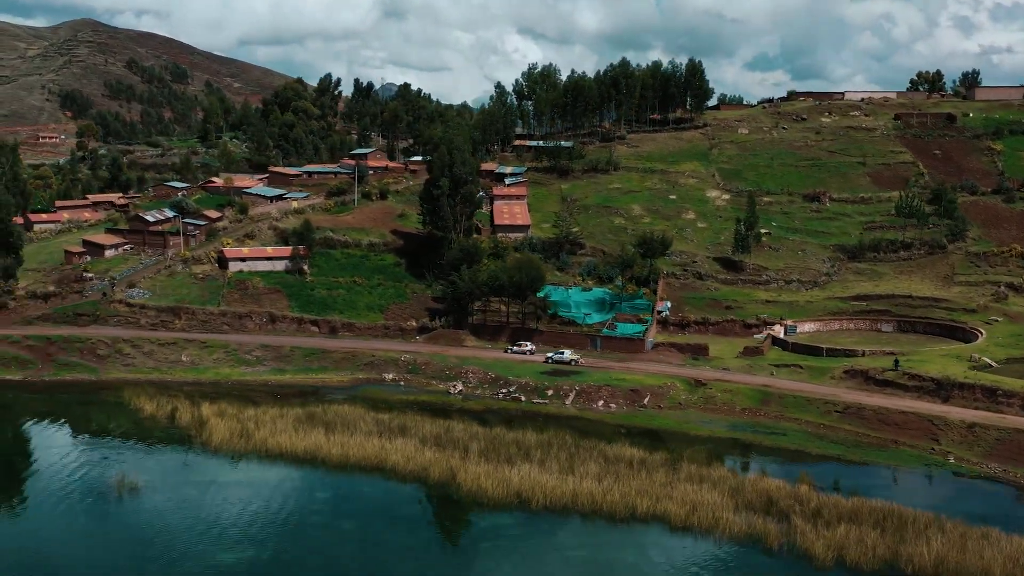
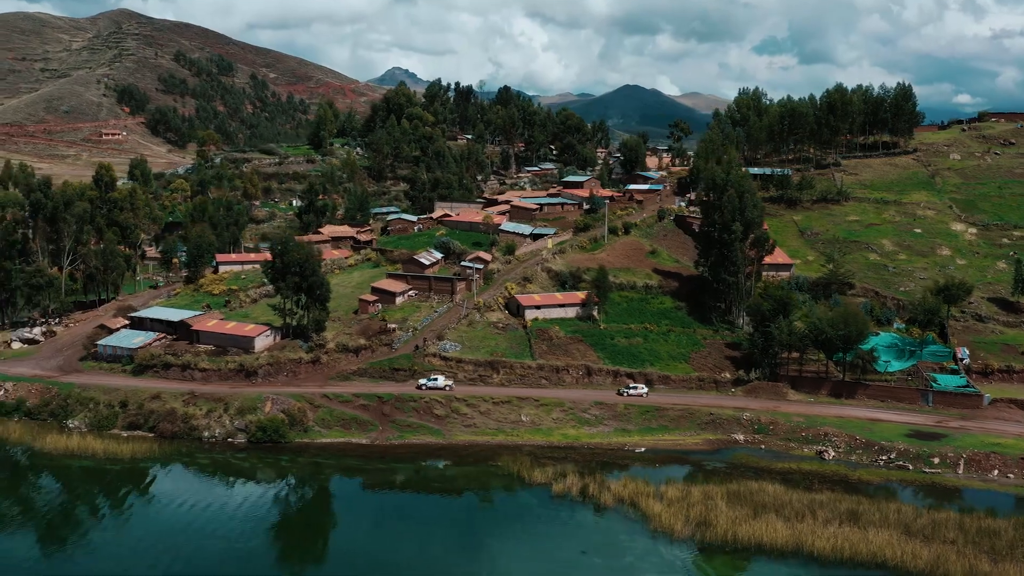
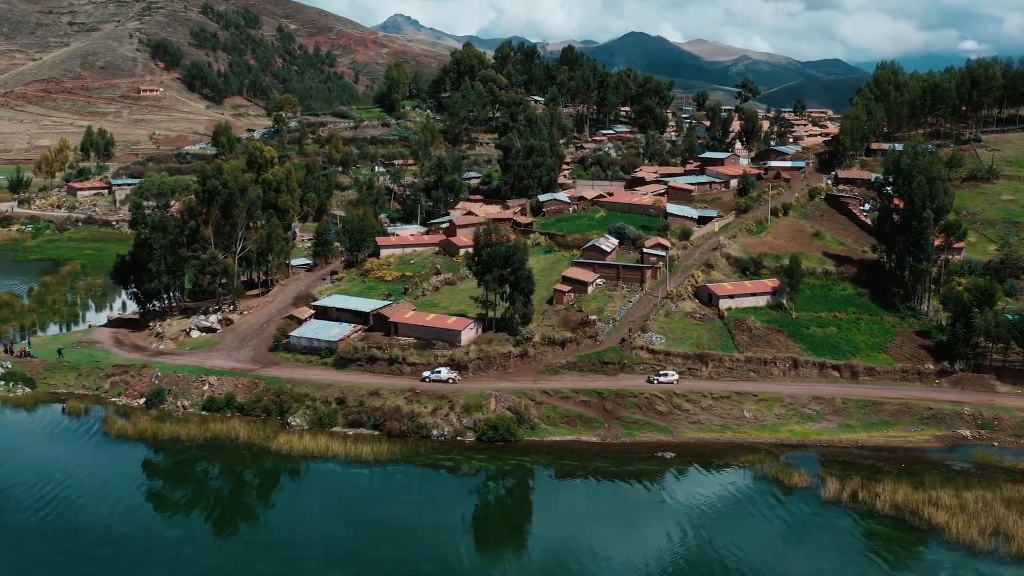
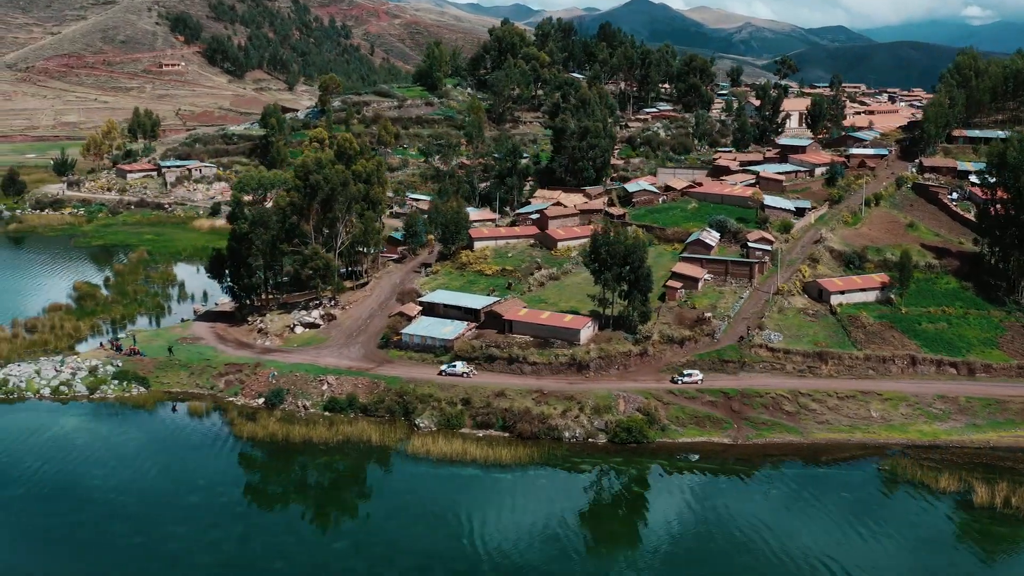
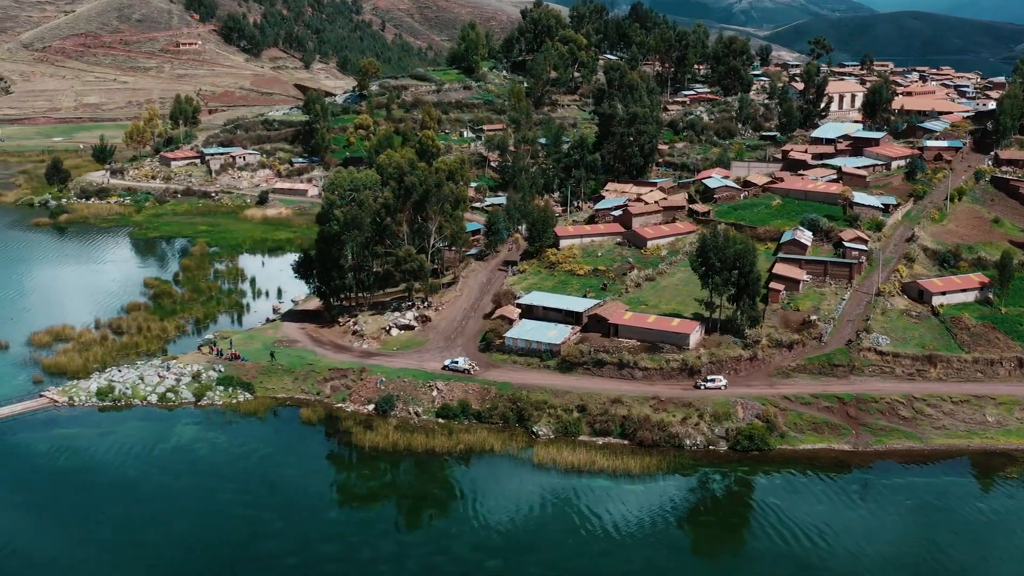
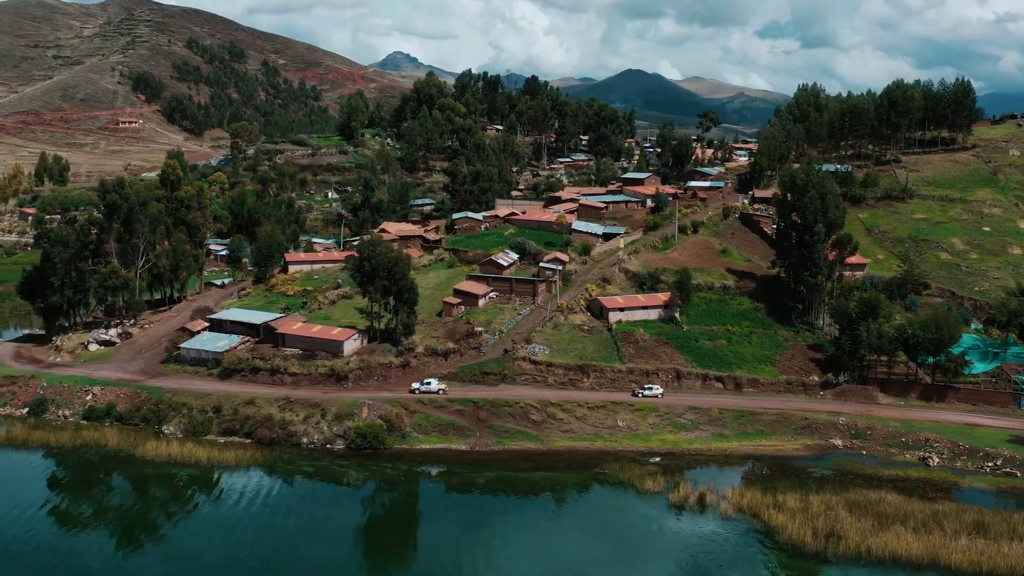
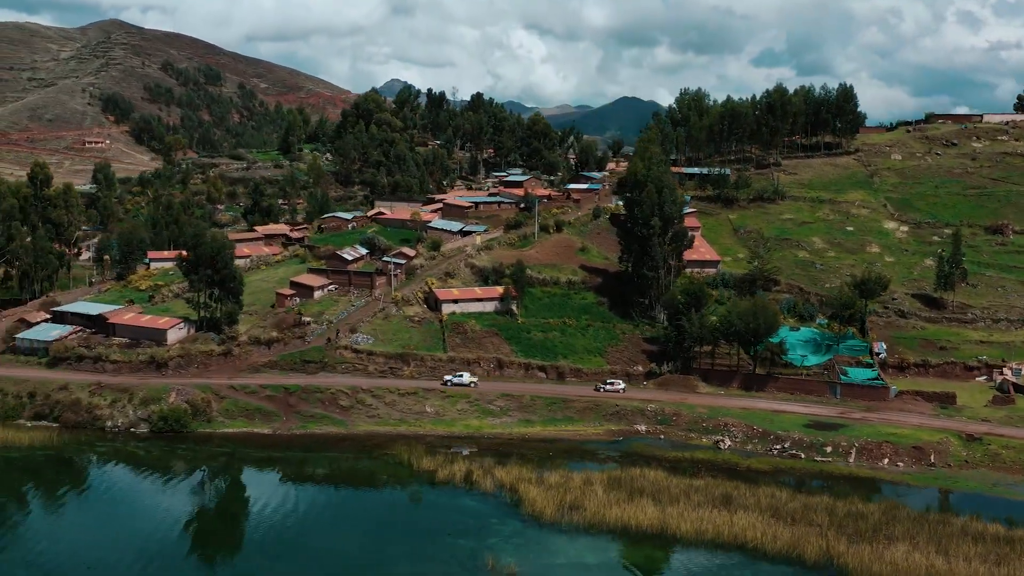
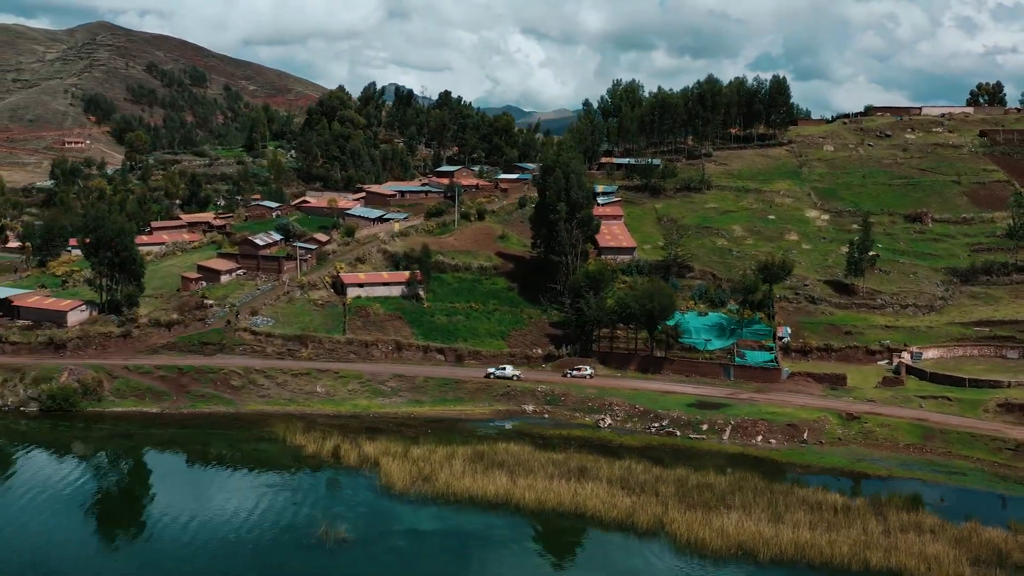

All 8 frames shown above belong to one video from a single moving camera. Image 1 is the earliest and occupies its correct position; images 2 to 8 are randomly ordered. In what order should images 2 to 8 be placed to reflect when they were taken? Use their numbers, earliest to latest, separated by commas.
8, 7, 2, 6, 3, 4, 5
